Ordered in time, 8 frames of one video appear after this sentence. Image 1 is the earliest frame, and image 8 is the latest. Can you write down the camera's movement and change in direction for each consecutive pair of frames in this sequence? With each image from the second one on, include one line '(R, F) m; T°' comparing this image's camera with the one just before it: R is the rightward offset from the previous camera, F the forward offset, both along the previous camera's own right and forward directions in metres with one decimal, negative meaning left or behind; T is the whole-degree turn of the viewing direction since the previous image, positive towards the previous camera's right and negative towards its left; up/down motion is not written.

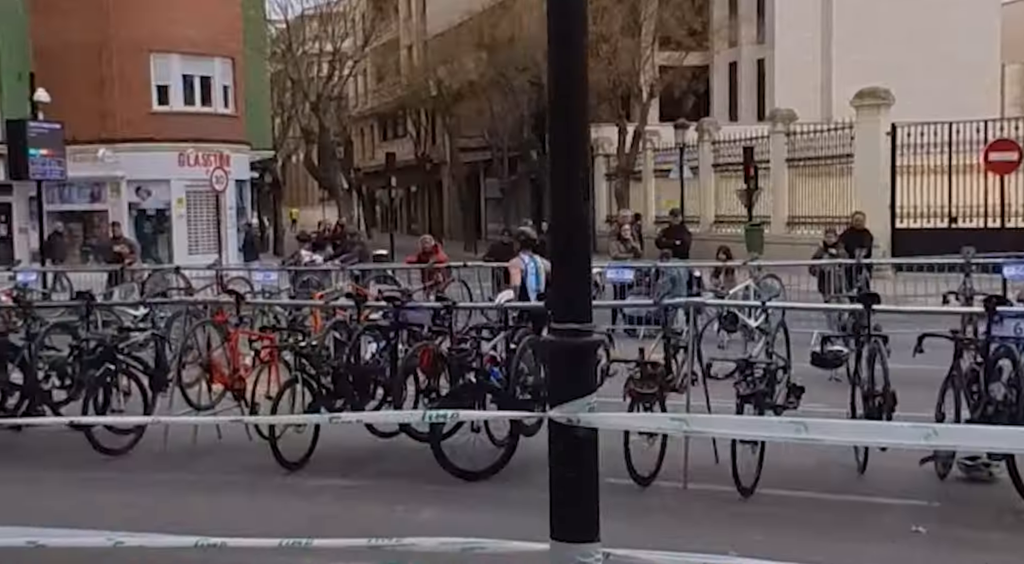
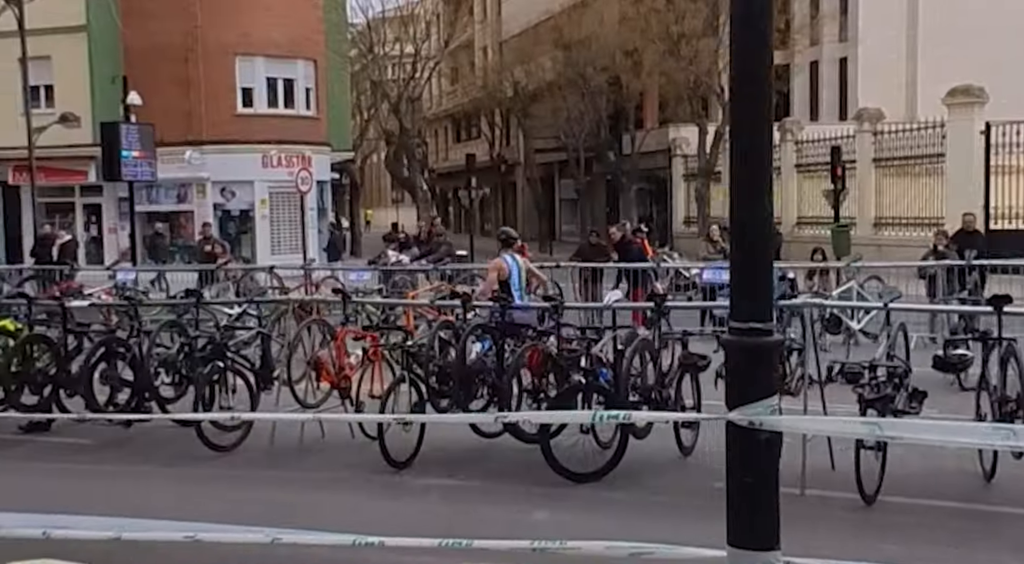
(-0.2, 0.0) m; -3°
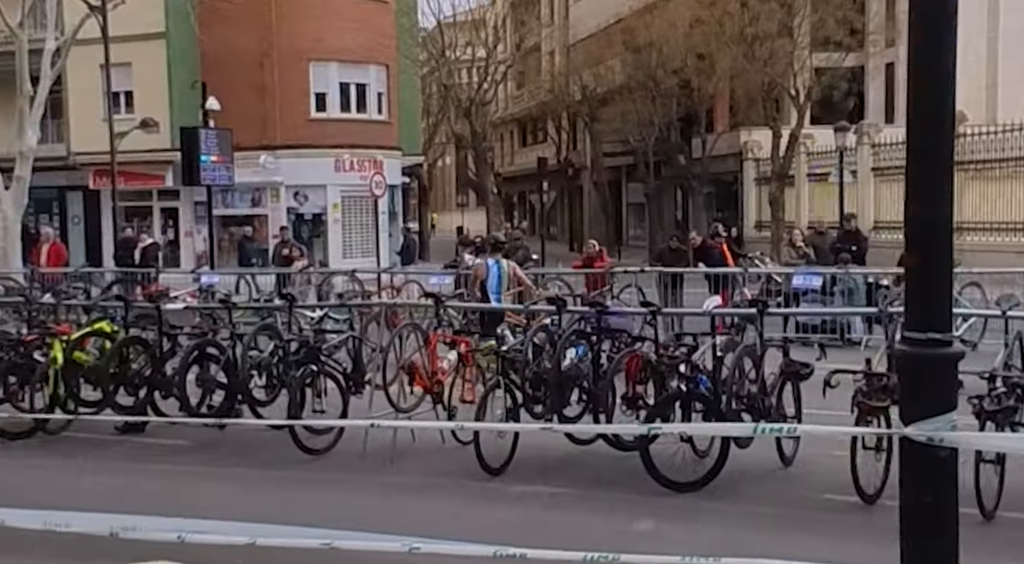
(-0.2, 0.0) m; -3°
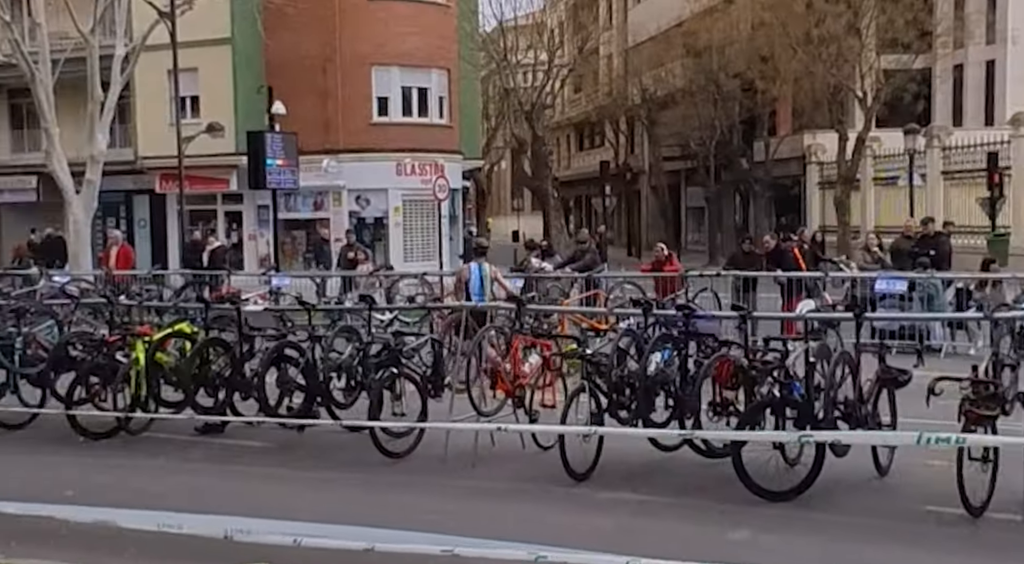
(-0.2, +0.1) m; -3°
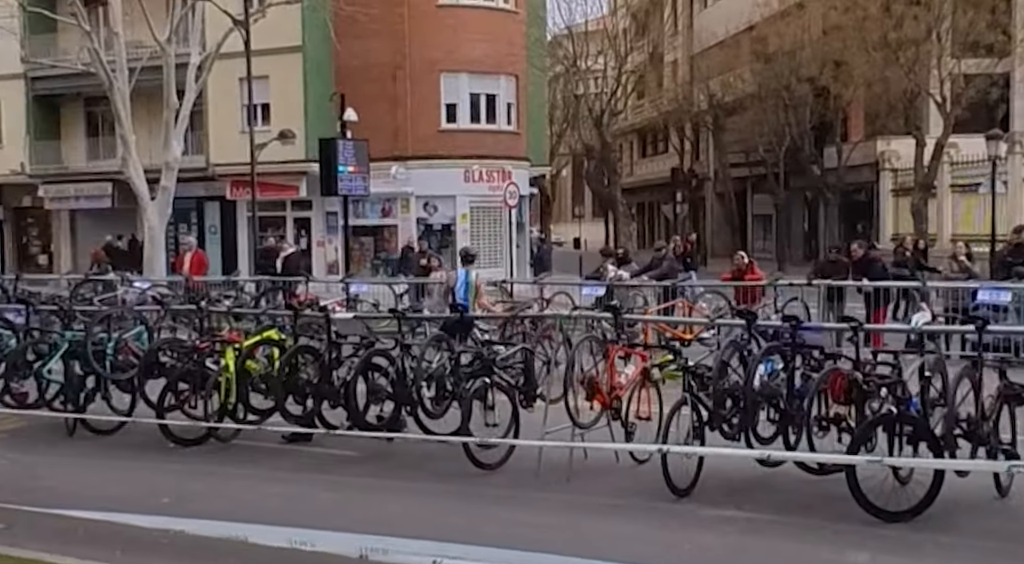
(-0.3, +0.1) m; -3°
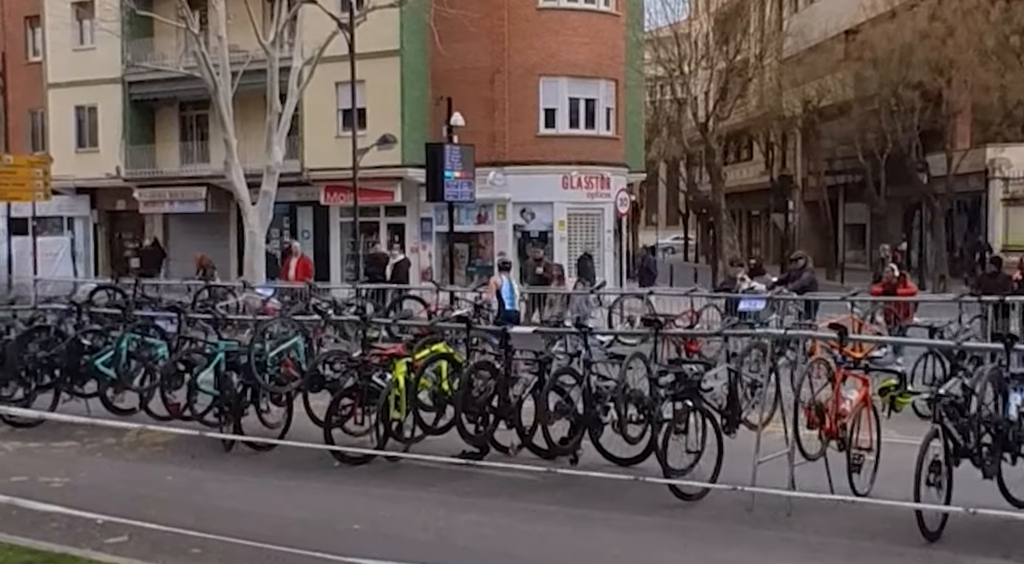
(-1.0, +0.6) m; -3°
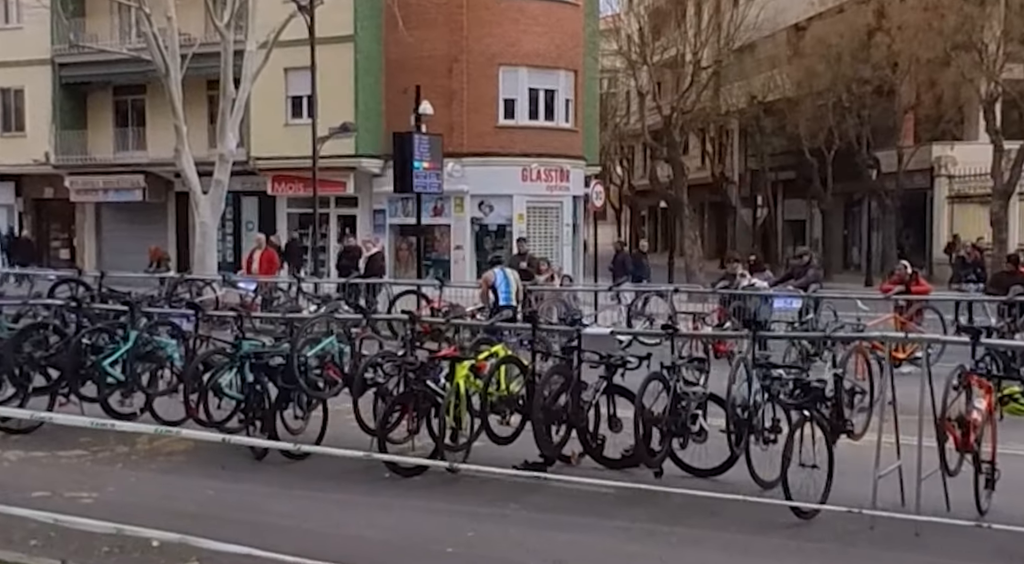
(-1.2, +0.7) m; +4°
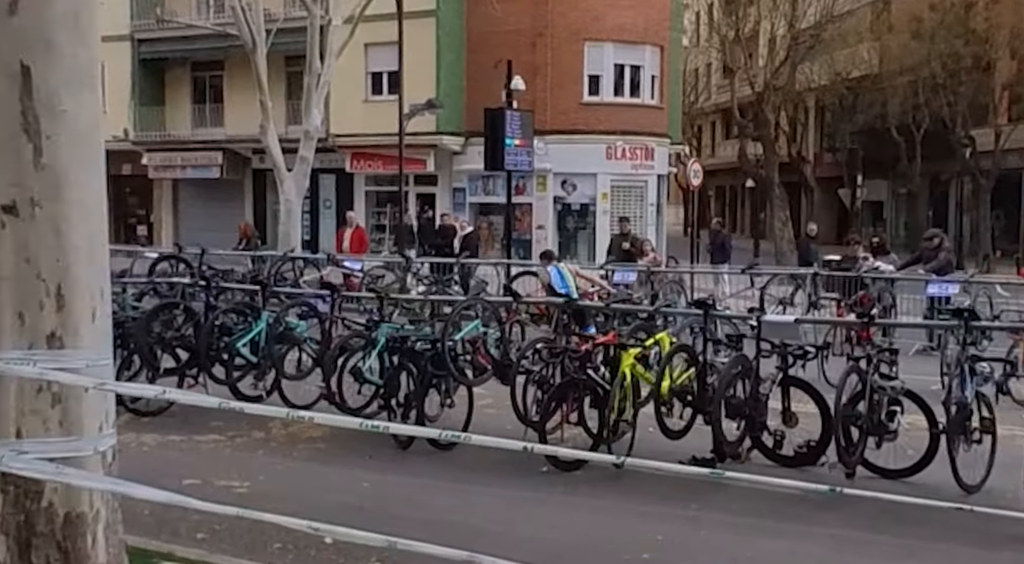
(-0.8, +0.5) m; -3°
